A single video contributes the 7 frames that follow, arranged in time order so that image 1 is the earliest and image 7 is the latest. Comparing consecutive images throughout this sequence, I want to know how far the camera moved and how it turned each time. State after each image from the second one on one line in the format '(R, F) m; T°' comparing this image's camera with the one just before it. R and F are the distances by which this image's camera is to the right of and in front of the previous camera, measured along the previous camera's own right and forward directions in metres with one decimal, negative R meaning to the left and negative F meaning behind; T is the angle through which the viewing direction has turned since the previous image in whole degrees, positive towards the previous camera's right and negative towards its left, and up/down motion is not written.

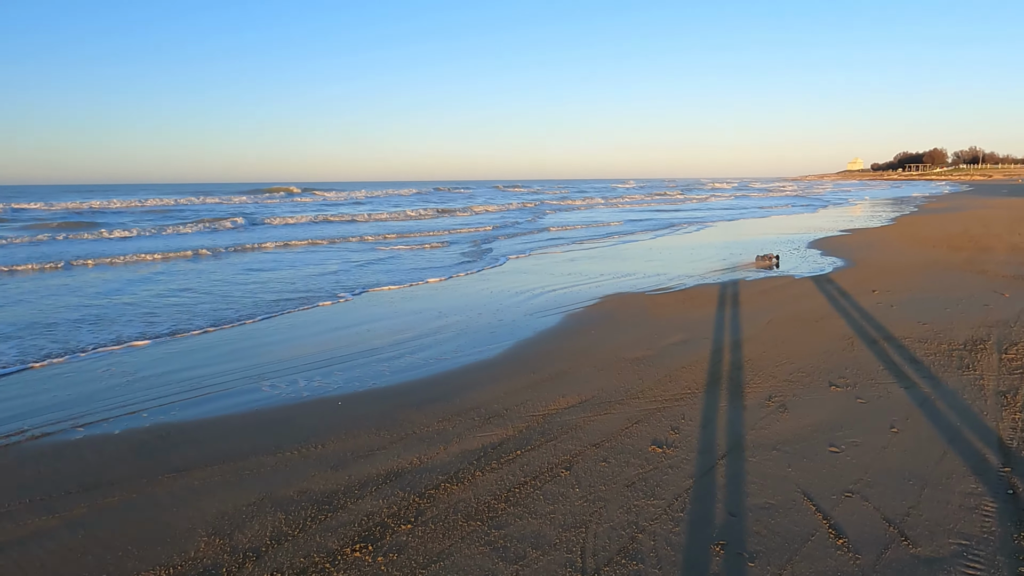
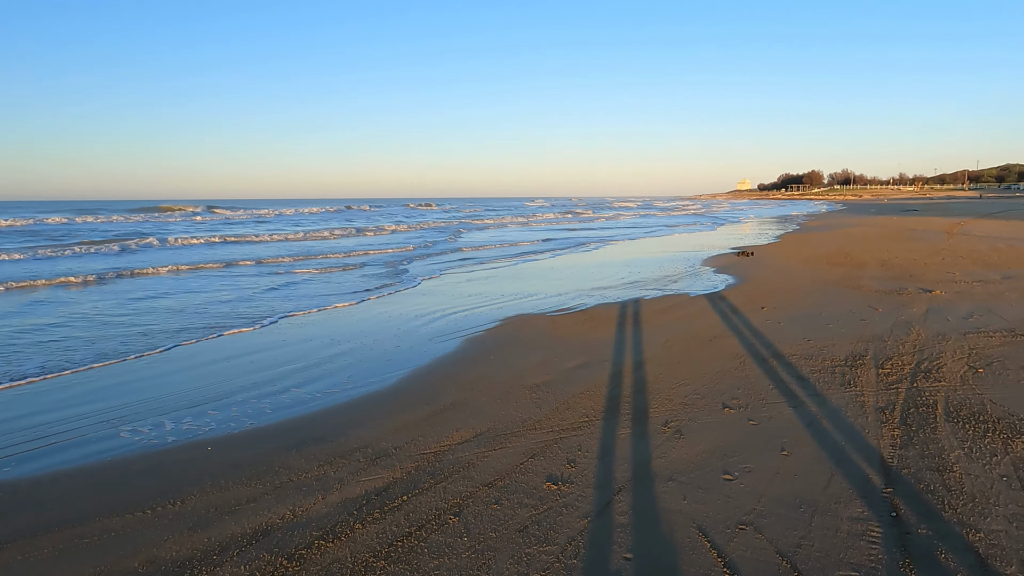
(+0.4, +0.4) m; +8°
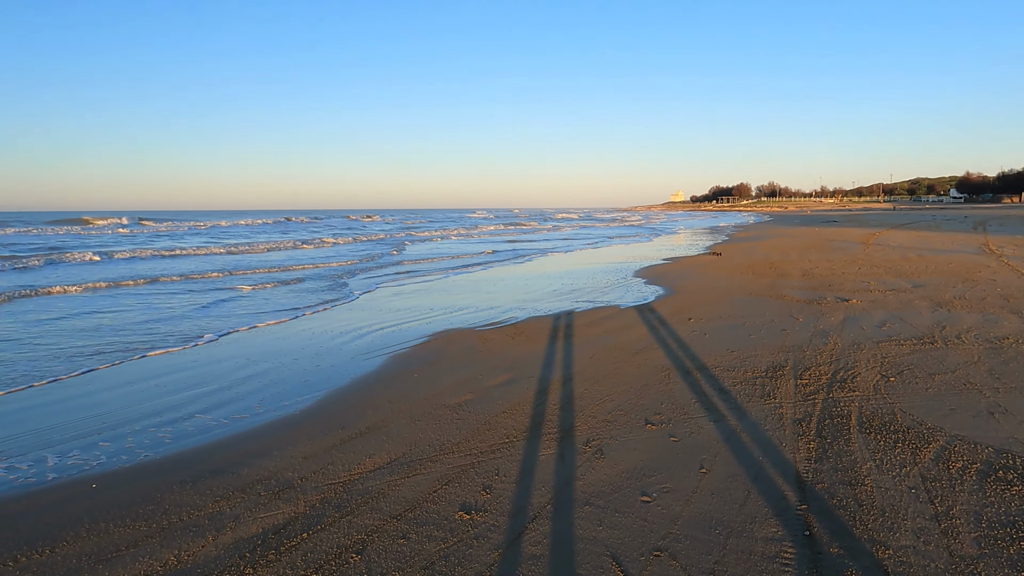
(+0.4, +0.3) m; +5°
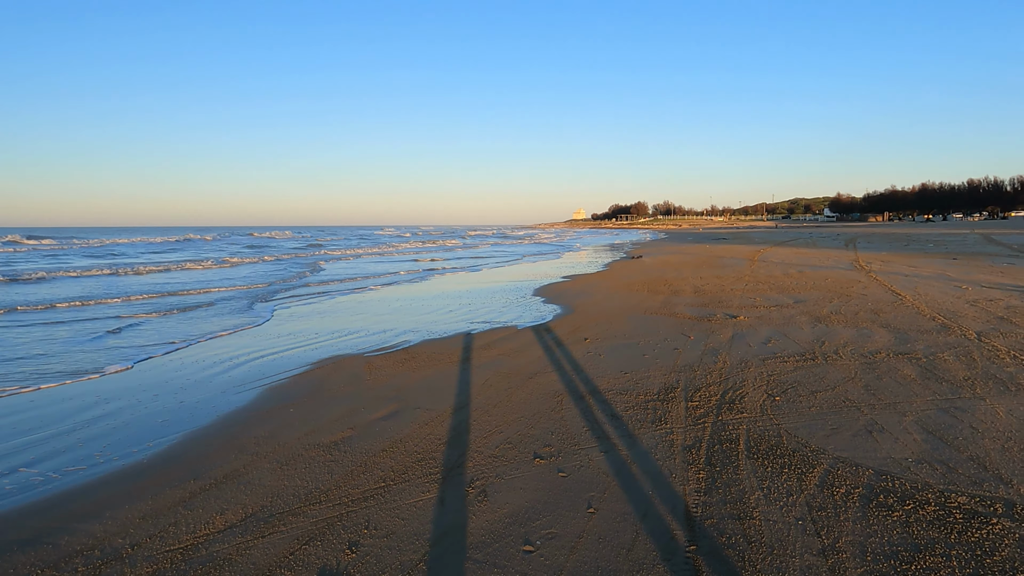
(+0.4, +0.4) m; +9°
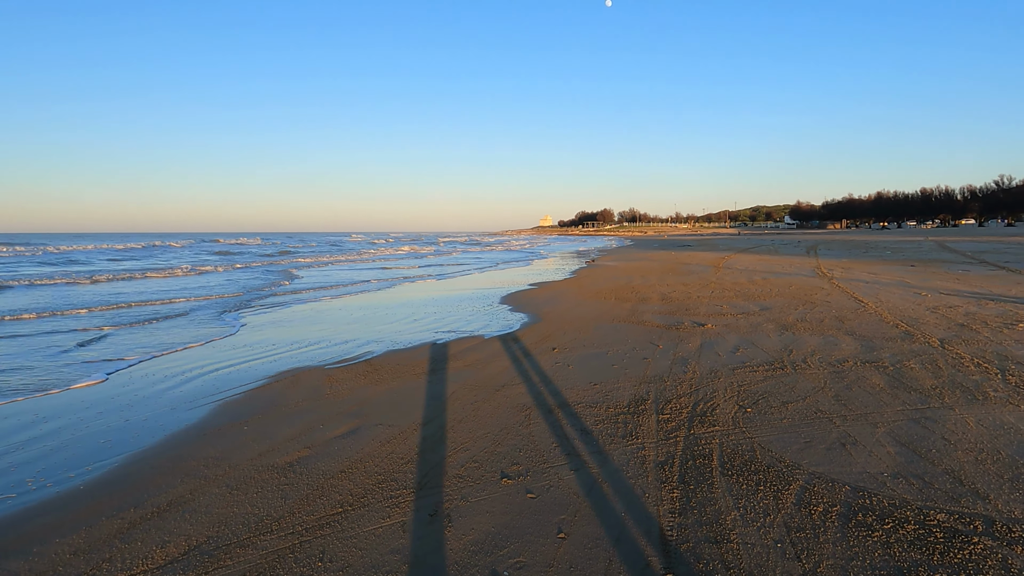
(0.0, +0.2) m; +3°
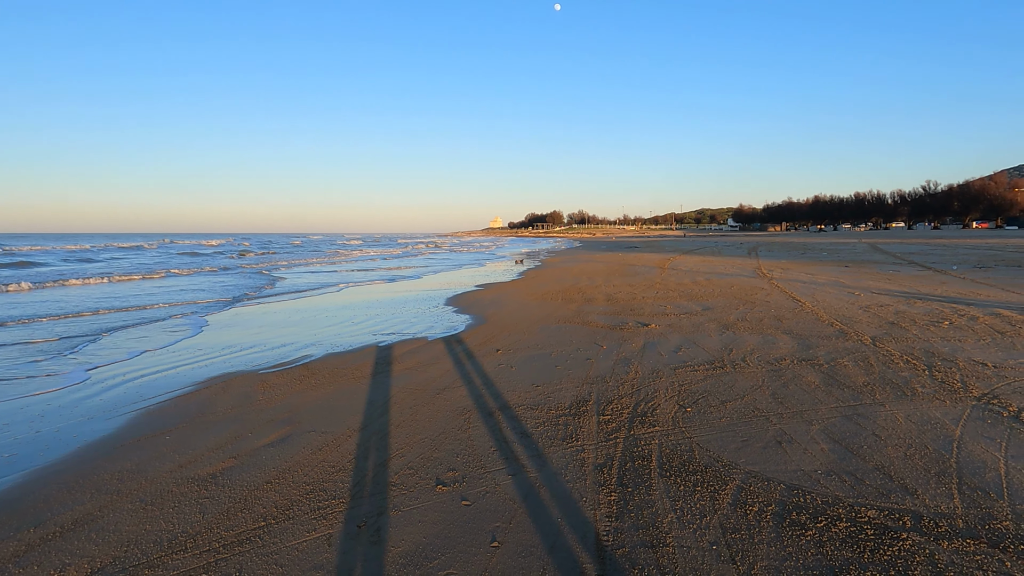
(+0.1, +0.1) m; +5°
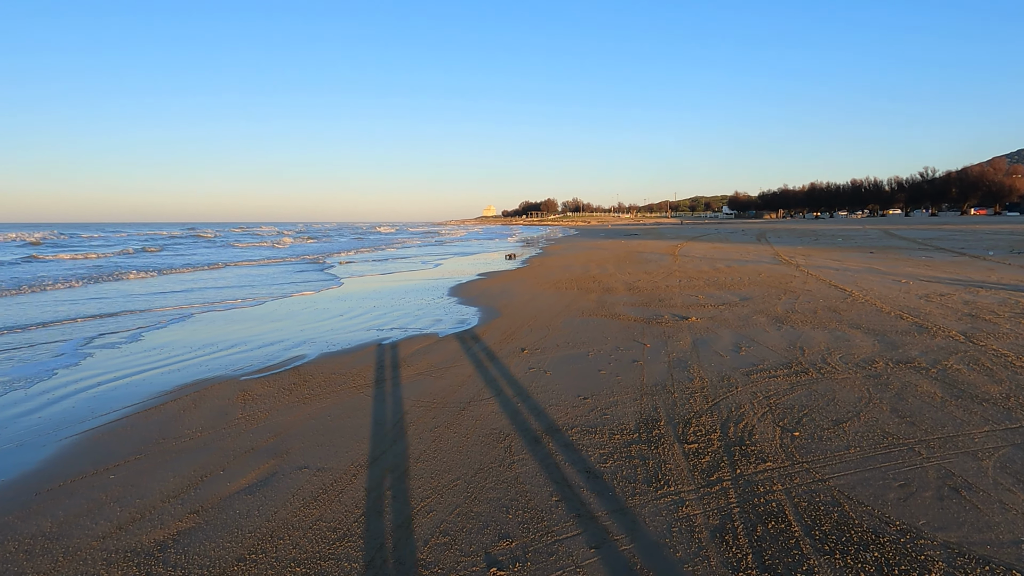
(-0.4, +1.1) m; +1°
